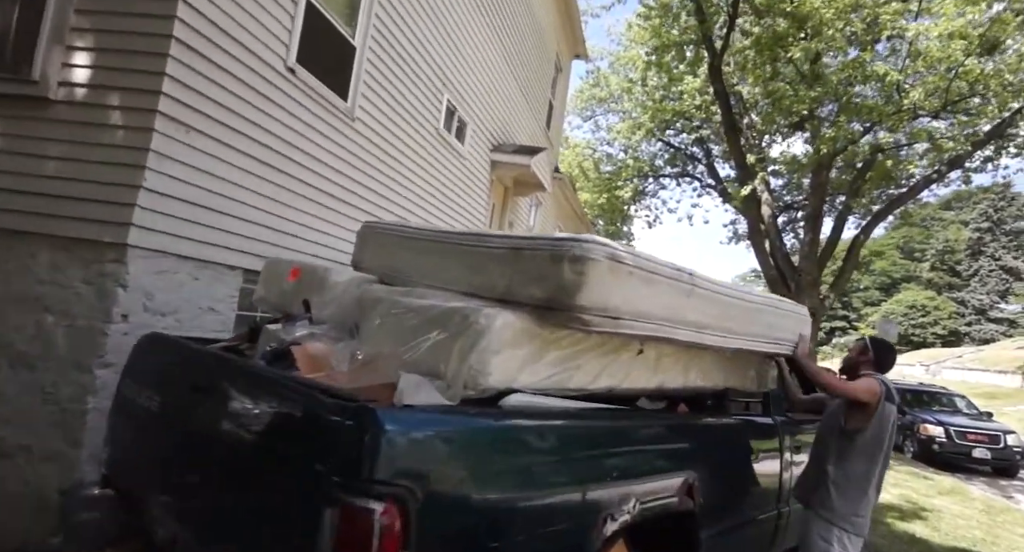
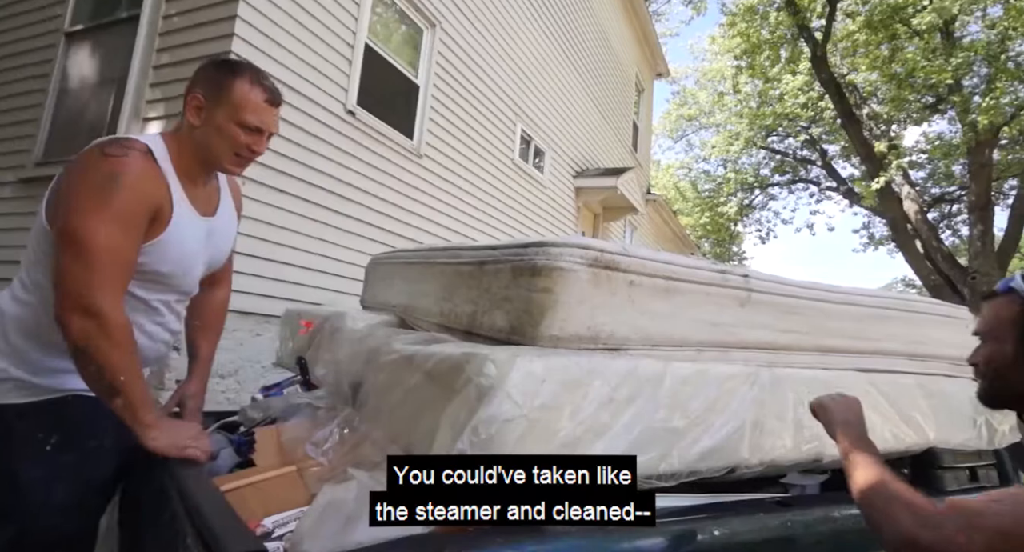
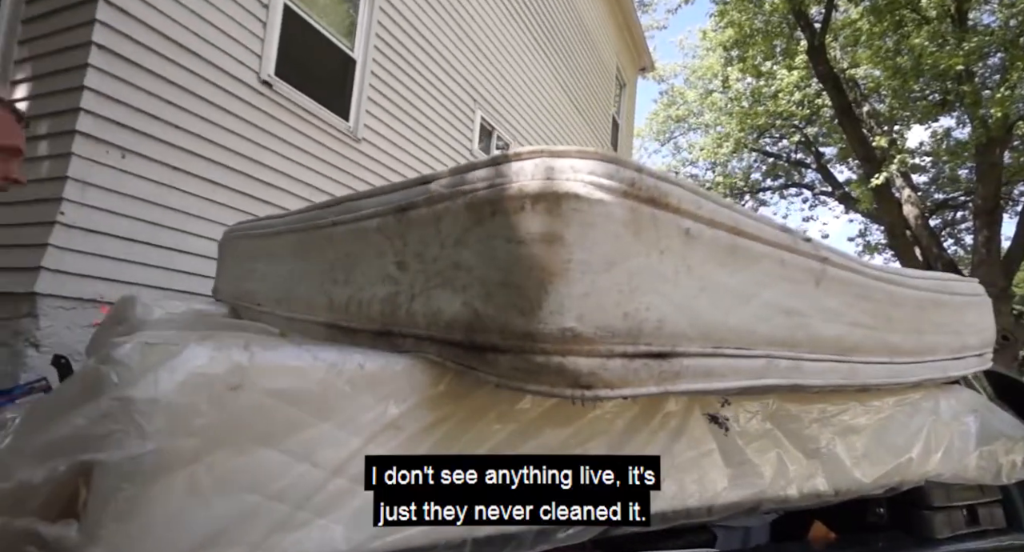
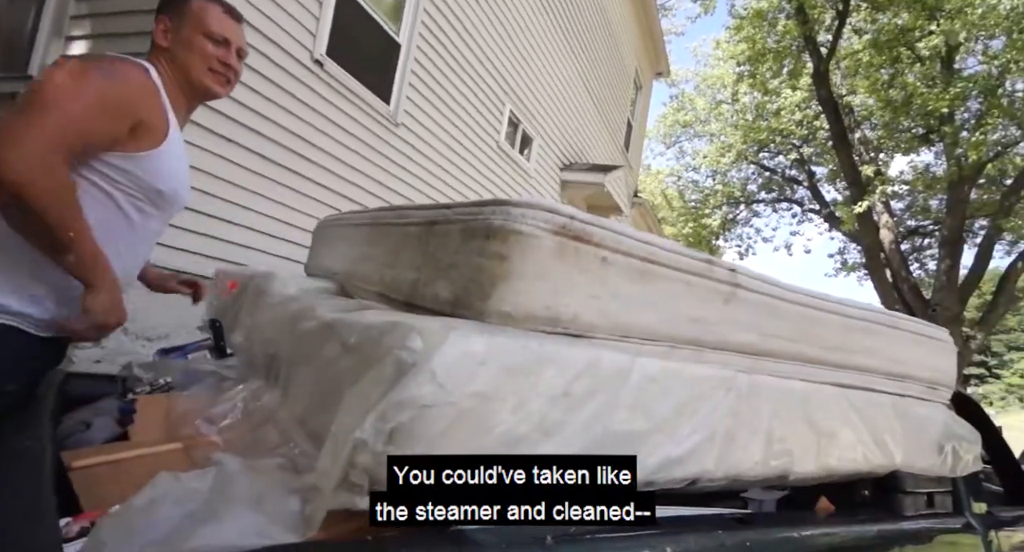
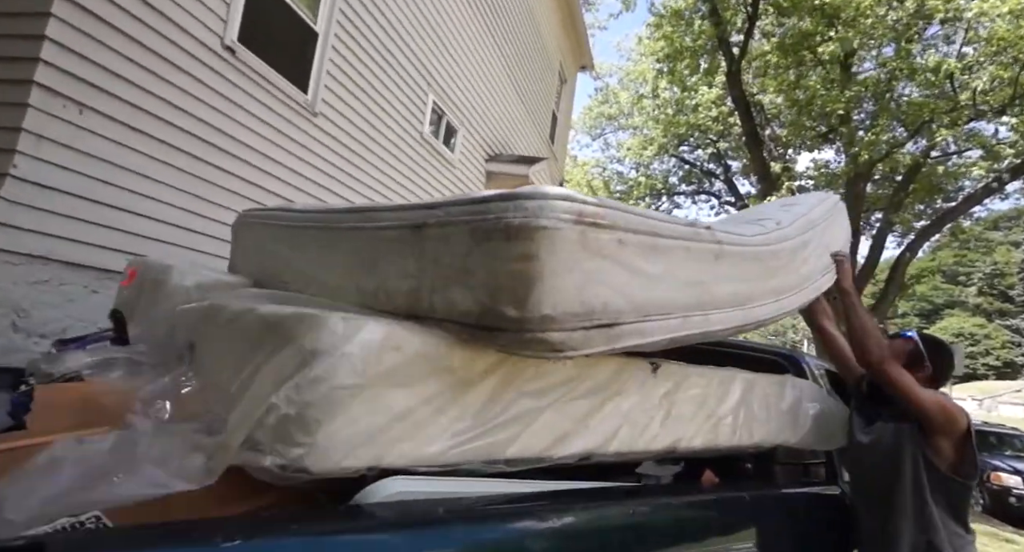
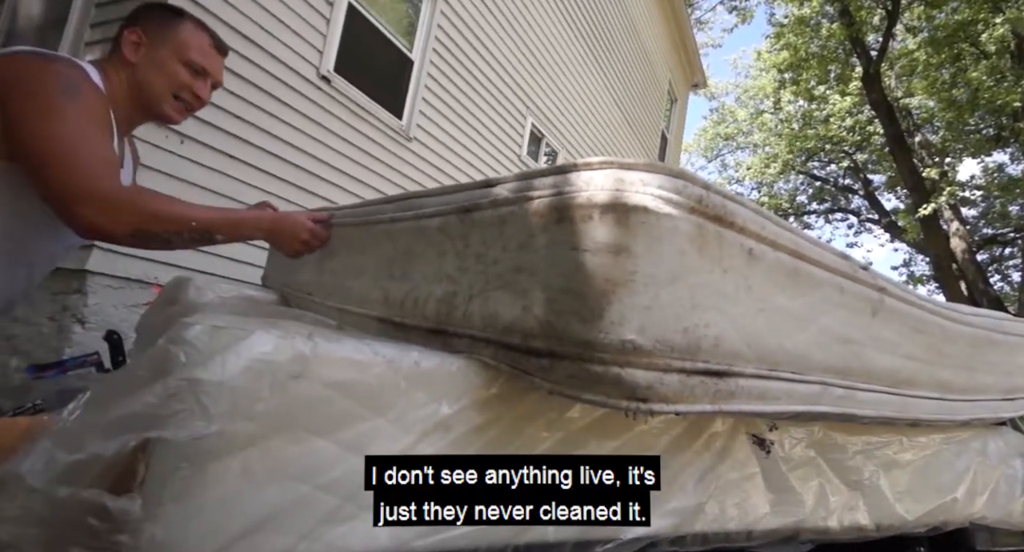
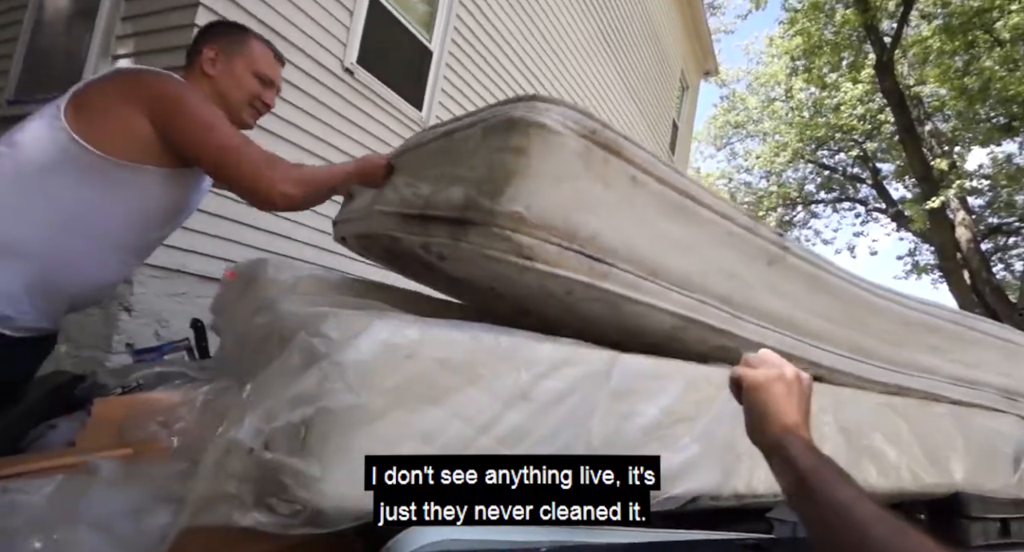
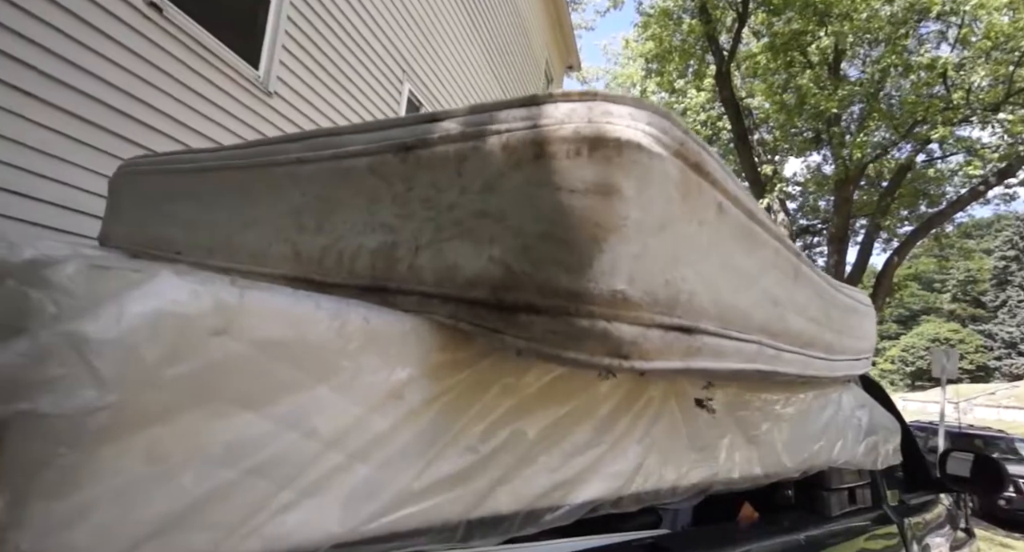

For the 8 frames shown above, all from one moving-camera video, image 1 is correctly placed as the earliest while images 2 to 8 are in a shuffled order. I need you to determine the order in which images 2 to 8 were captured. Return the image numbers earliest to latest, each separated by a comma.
5, 8, 3, 6, 7, 4, 2
